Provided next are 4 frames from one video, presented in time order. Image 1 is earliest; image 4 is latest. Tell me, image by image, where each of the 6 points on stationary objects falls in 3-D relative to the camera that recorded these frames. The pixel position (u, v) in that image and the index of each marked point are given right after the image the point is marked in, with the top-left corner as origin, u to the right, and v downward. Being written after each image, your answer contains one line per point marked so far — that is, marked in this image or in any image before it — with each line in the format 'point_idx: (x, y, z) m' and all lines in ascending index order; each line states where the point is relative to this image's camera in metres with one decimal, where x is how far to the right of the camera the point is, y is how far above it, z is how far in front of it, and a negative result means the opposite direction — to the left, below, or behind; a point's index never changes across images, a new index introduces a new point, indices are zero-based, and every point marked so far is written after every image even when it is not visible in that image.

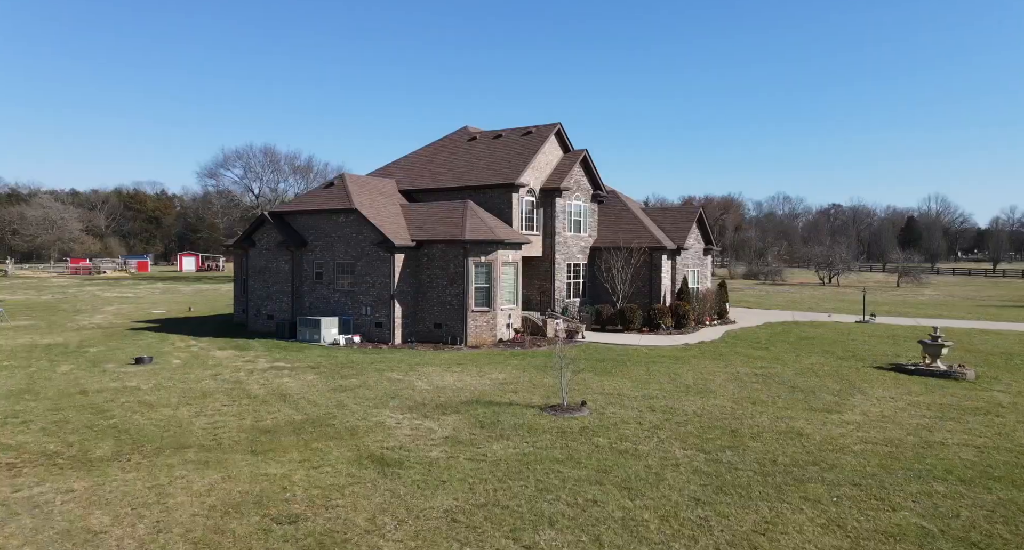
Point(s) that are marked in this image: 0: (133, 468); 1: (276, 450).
0: (-5.6, -2.9, +10.7) m
1: (-3.8, -2.8, +11.8) m
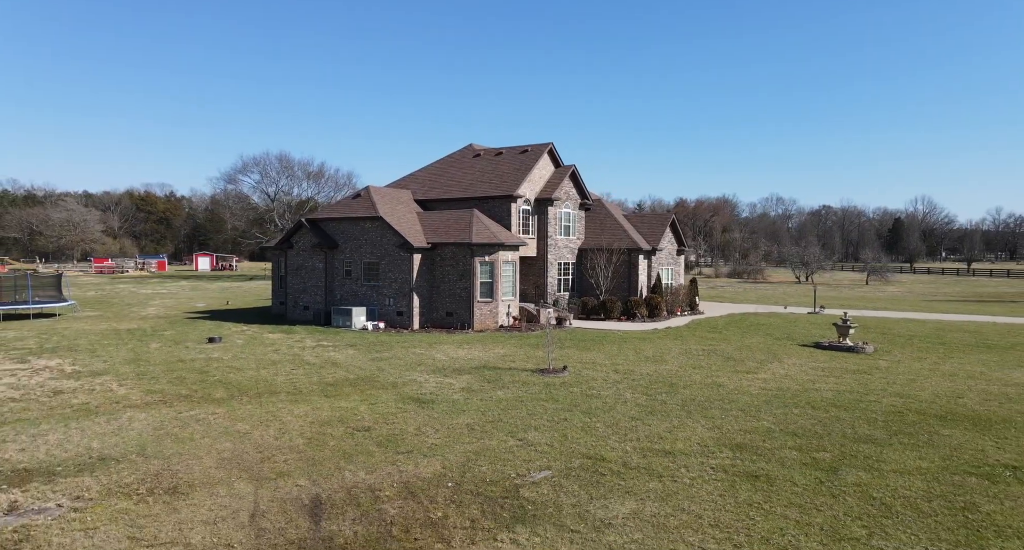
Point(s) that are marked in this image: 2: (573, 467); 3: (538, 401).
0: (-5.6, -2.7, +15.5) m
1: (-3.9, -2.7, +16.5) m
2: (+0.9, -2.9, +11.1) m
3: (+0.6, -2.7, +15.5) m
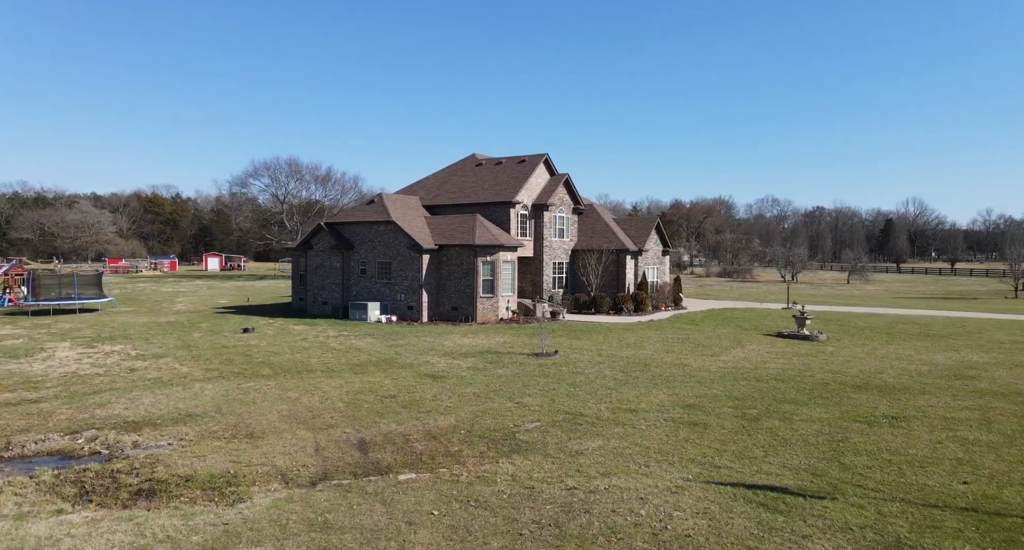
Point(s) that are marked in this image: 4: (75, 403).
0: (-5.7, -2.7, +18.7) m
1: (-3.9, -2.6, +19.7) m
2: (+0.9, -2.9, +14.3) m
3: (+0.5, -2.6, +18.8) m
4: (-9.3, -2.7, +15.3) m
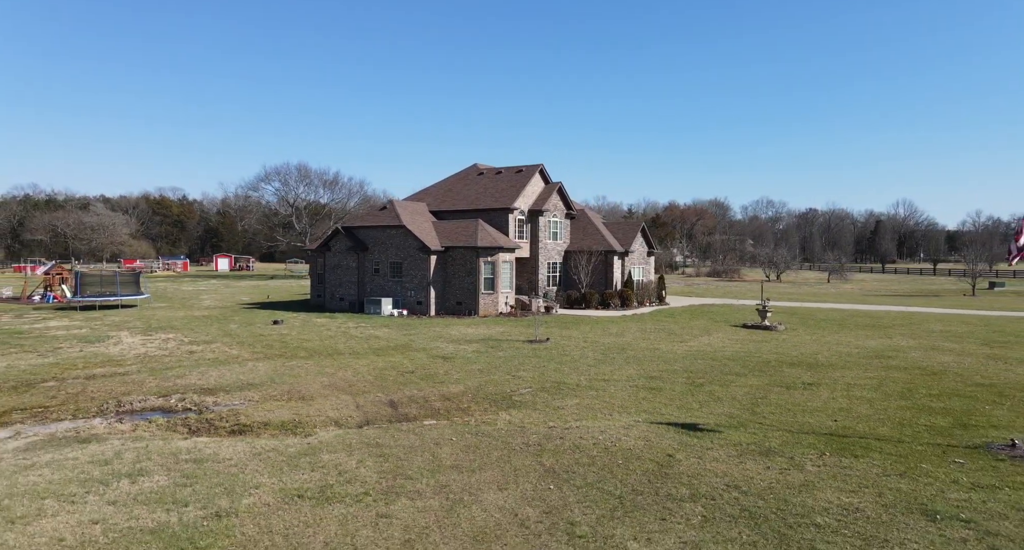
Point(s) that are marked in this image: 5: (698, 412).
0: (-5.8, -2.6, +22.3) m
1: (-4.0, -2.6, +23.4) m
2: (+0.8, -2.8, +17.9) m
3: (+0.4, -2.6, +22.4) m
4: (-9.3, -2.6, +19.0) m
5: (+3.7, -2.7, +14.3) m
